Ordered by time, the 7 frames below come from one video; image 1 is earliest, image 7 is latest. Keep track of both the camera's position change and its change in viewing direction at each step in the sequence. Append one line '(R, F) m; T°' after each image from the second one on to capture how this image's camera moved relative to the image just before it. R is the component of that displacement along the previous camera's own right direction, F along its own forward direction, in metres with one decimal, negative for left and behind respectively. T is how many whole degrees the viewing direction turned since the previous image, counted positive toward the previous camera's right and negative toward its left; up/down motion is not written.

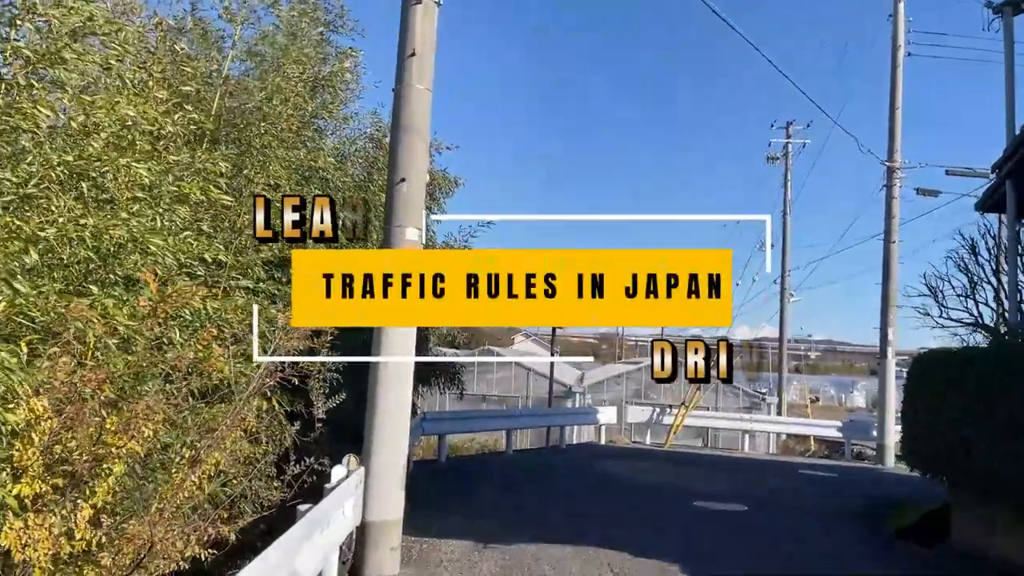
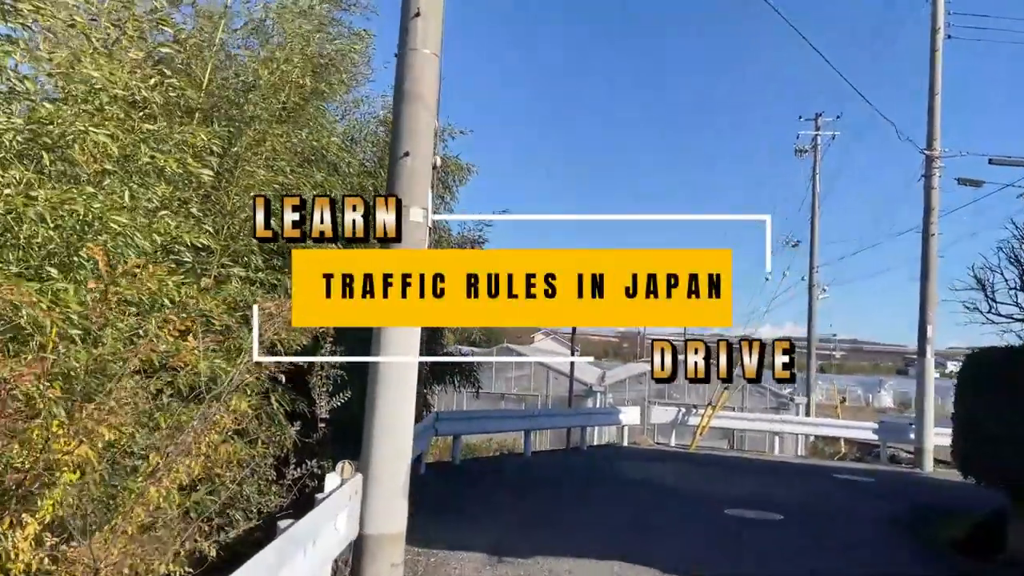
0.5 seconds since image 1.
(0.0, +0.6) m; -1°
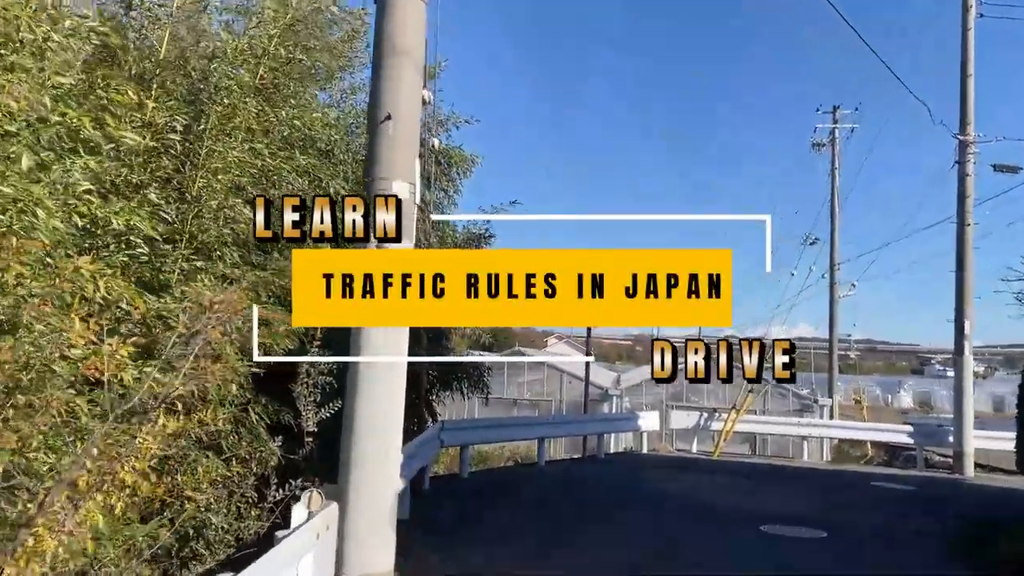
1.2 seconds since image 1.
(0.0, +0.9) m; -1°
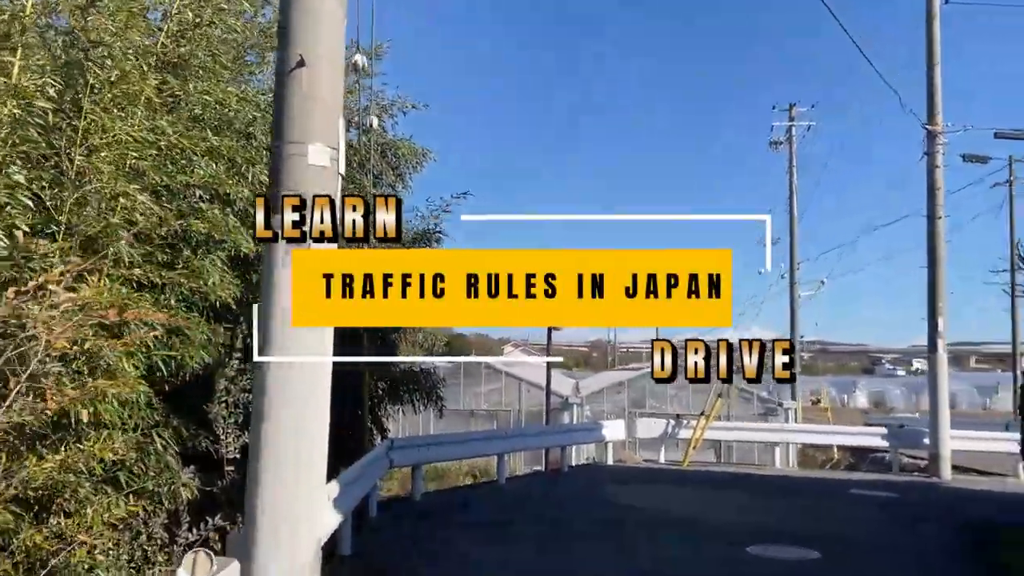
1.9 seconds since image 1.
(0.0, +0.9) m; +3°
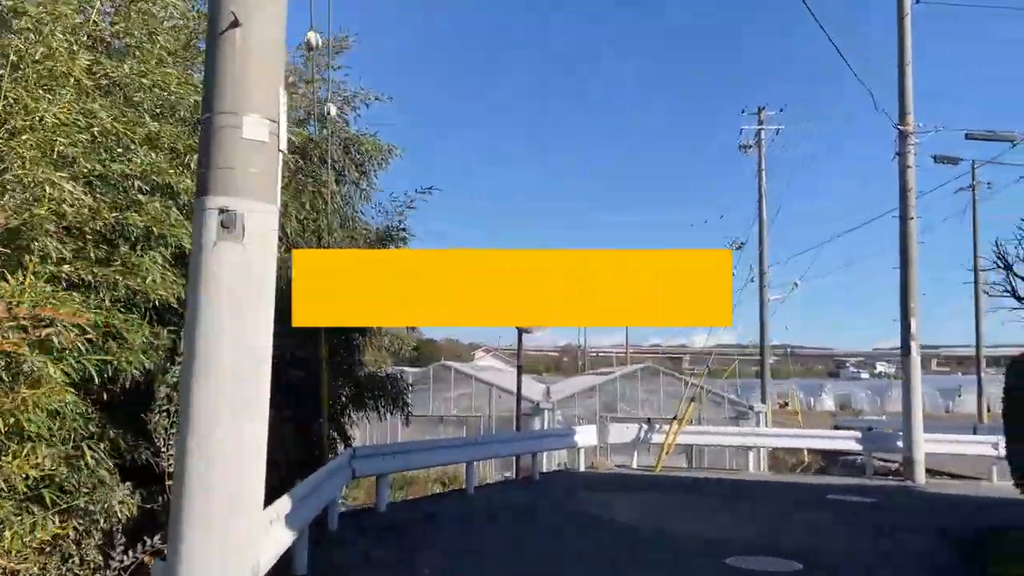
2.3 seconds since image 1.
(0.0, +0.4) m; +2°
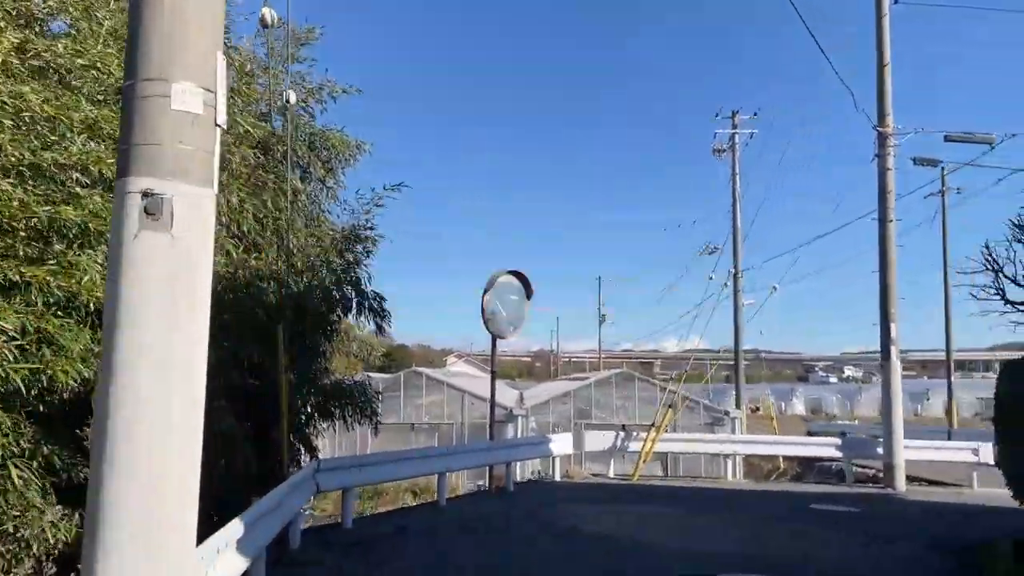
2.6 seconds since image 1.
(0.0, +0.4) m; +2°
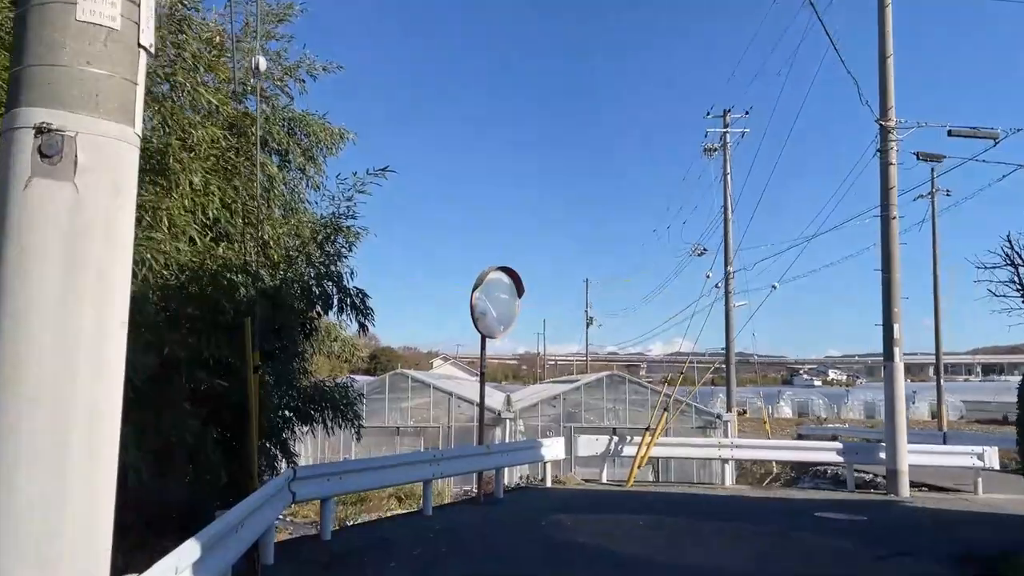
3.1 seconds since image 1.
(-0.1, +0.6) m; +1°
